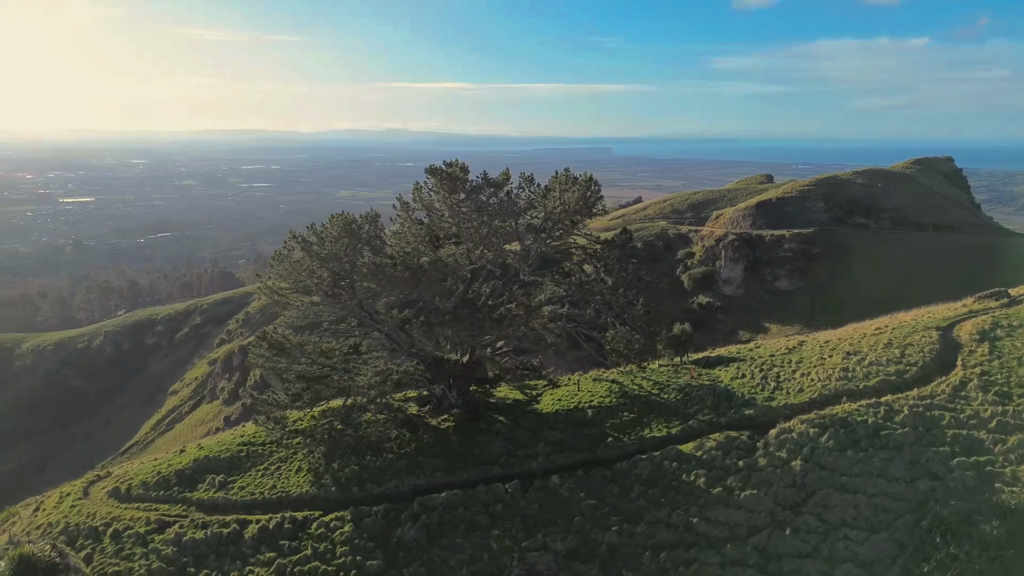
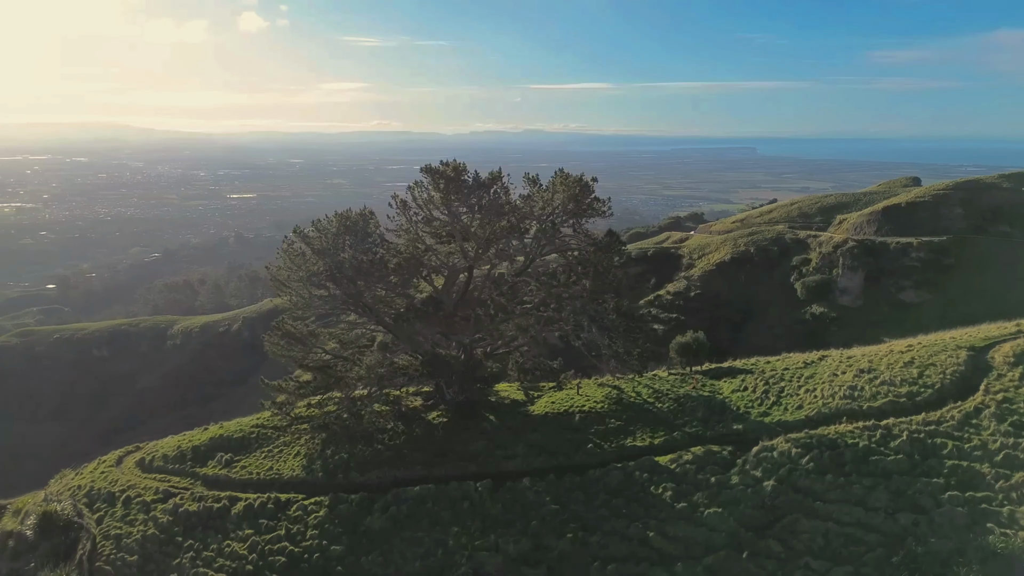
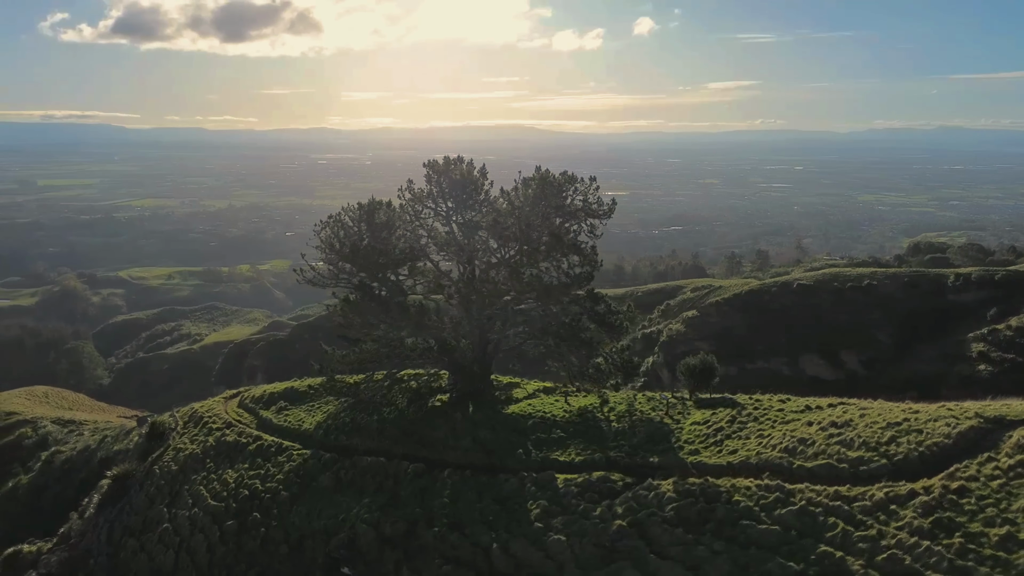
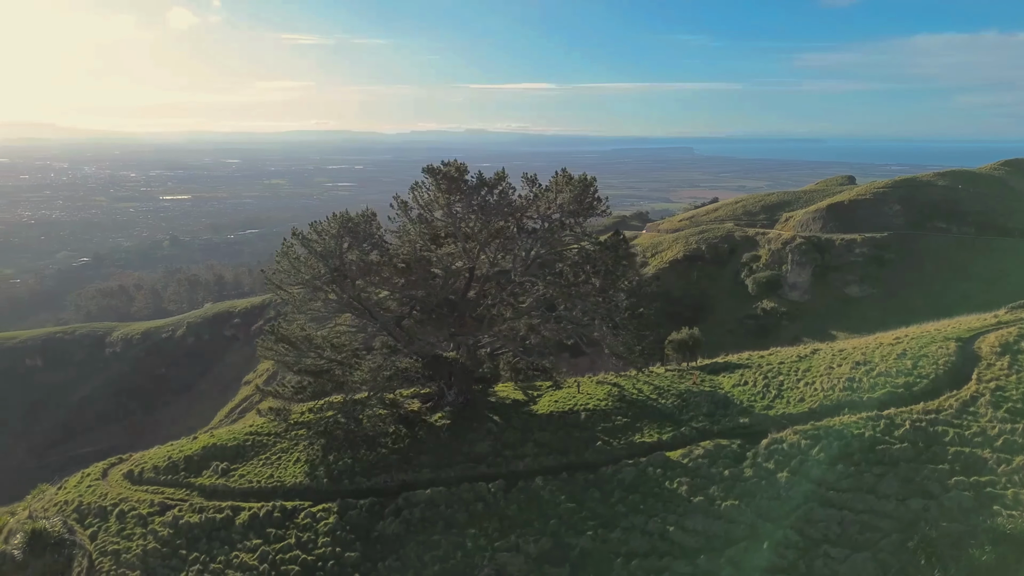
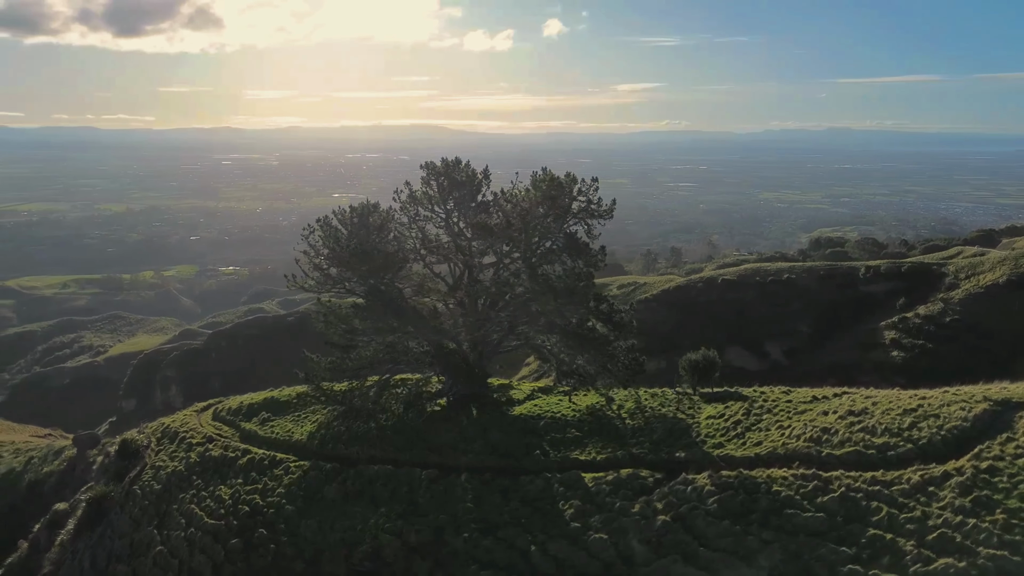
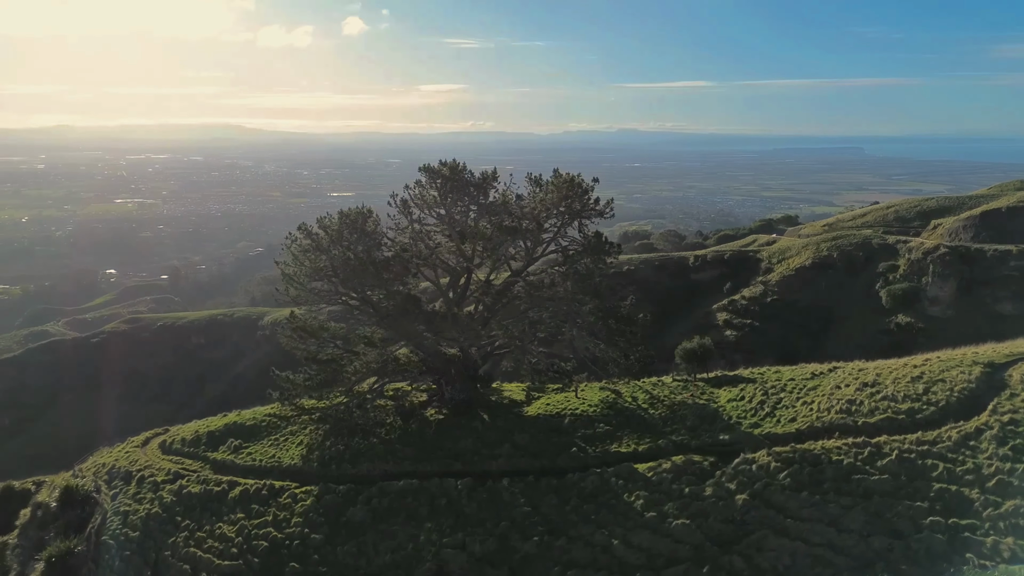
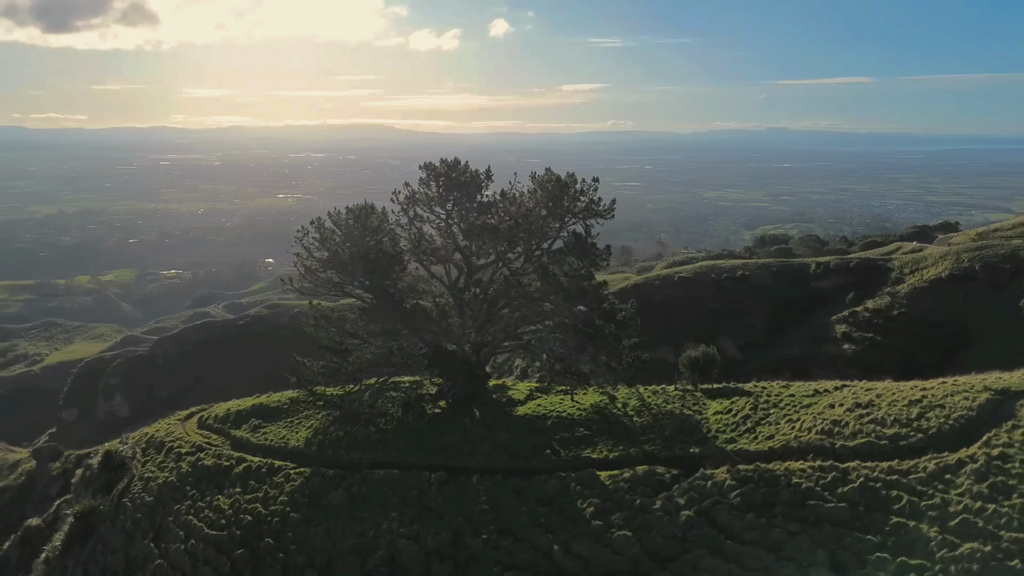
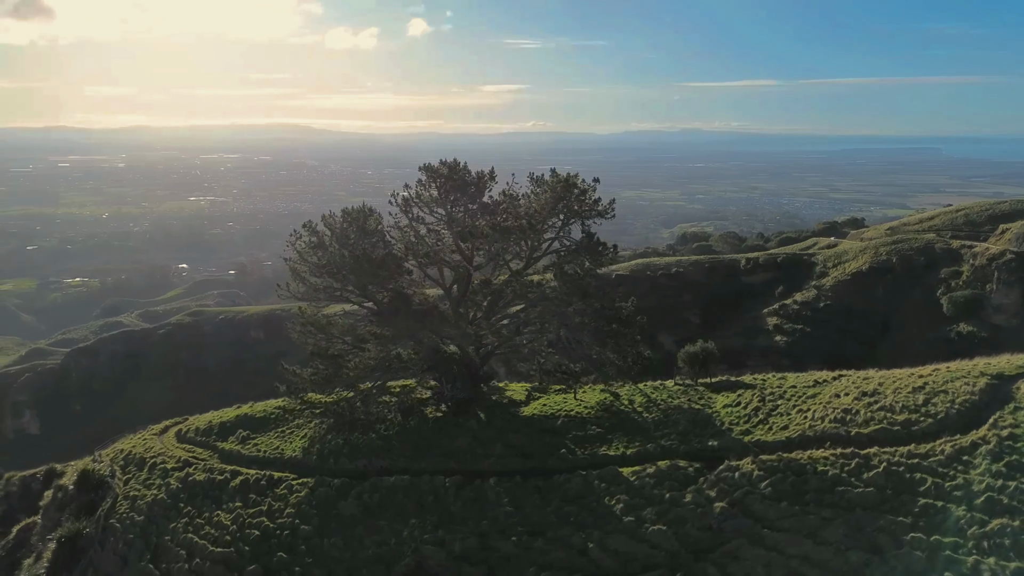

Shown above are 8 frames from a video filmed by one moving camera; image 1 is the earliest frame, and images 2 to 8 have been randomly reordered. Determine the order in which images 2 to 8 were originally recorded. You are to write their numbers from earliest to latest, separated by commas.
4, 2, 6, 8, 7, 5, 3
